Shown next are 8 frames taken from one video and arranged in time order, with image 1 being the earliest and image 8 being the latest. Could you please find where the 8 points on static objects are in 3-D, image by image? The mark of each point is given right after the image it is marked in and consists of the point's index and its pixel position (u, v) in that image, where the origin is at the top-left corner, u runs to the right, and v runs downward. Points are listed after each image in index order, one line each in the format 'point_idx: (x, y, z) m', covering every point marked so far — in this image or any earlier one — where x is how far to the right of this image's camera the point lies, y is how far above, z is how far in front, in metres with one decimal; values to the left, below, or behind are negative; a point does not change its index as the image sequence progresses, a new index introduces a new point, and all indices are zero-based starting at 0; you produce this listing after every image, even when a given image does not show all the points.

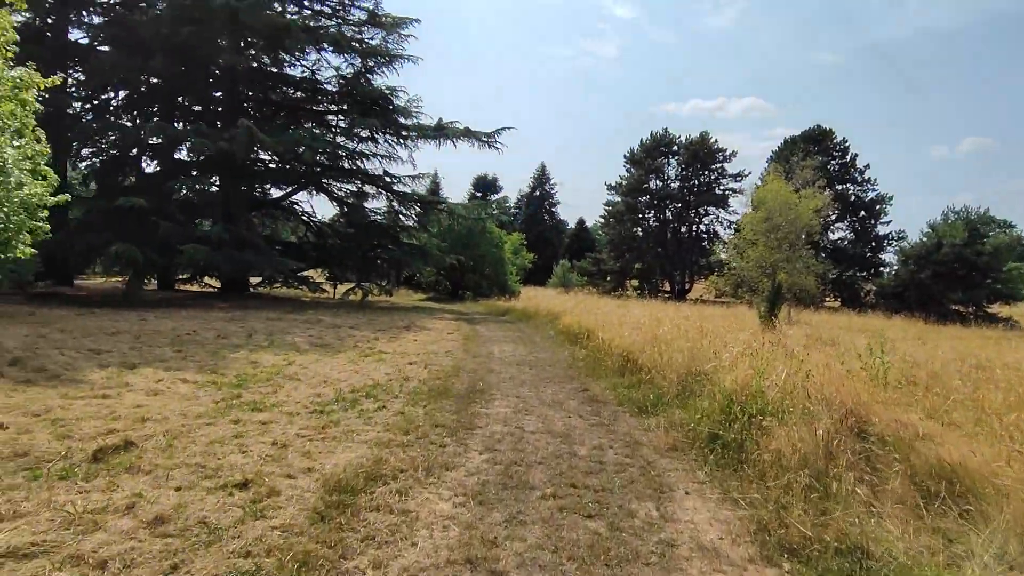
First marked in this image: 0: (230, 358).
0: (-3.8, -0.9, +7.7) m
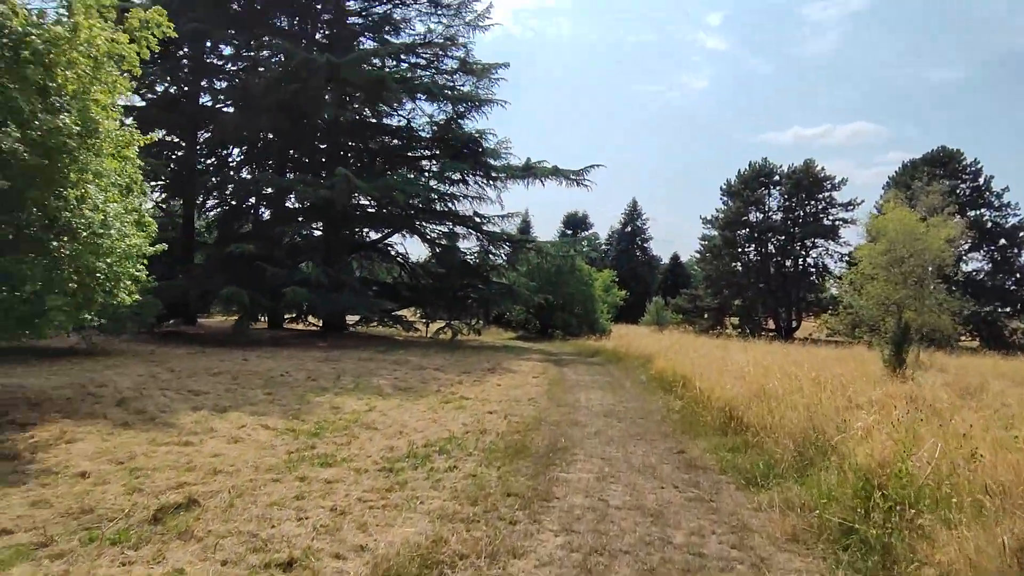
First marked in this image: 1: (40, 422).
0: (-2.7, -1.5, +7.7) m
1: (-4.8, -1.4, +5.9) m
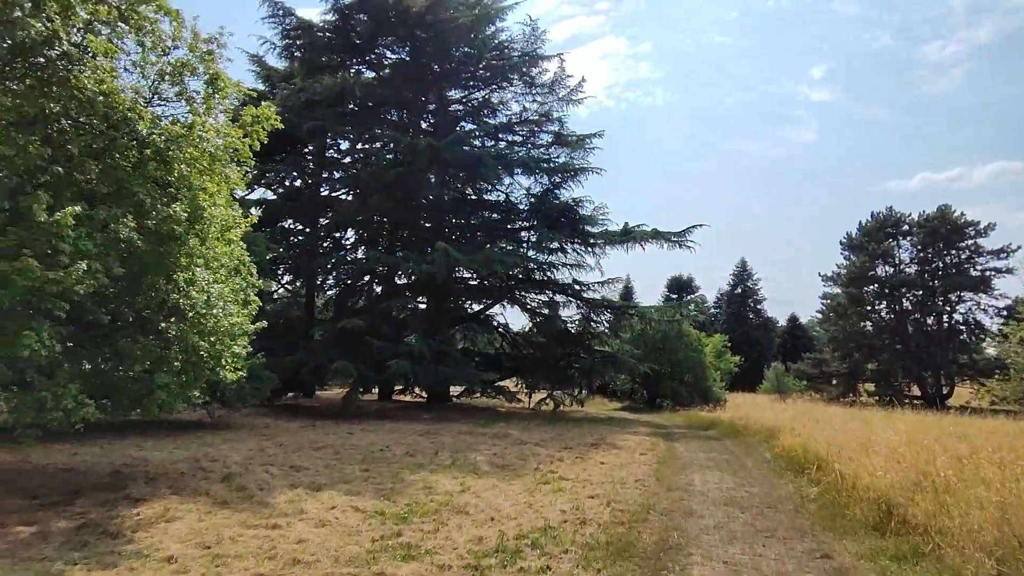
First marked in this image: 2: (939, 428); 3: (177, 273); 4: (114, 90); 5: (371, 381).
0: (-1.3, -2.5, +7.4) m
1: (-3.8, -2.2, +6.1) m
2: (+9.1, -3.1, +12.2) m
3: (-3.0, +0.1, +5.2) m
4: (-3.5, +1.7, +5.0) m
5: (-4.4, -2.9, +17.9) m
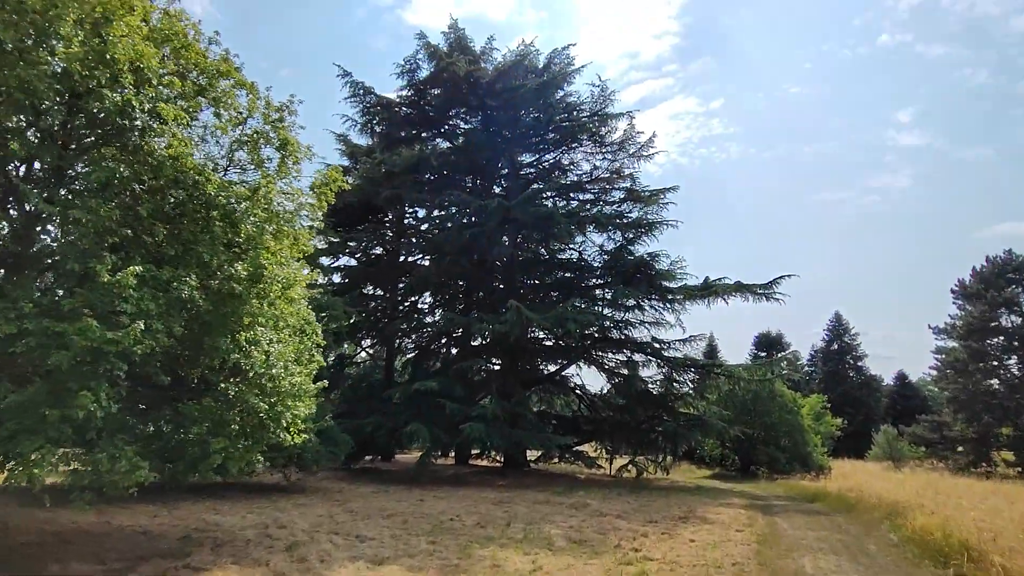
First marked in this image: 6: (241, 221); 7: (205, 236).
0: (-0.4, -3.2, +6.8) m
1: (-3.1, -2.9, +5.8) m
2: (+10.6, -4.0, +10.1) m
3: (-2.4, -0.4, +5.1) m
4: (-3.0, +1.2, +5.2) m
5: (-2.0, -4.8, +17.5) m
6: (-2.4, +0.6, +5.2) m
7: (-2.8, +0.5, +5.2) m
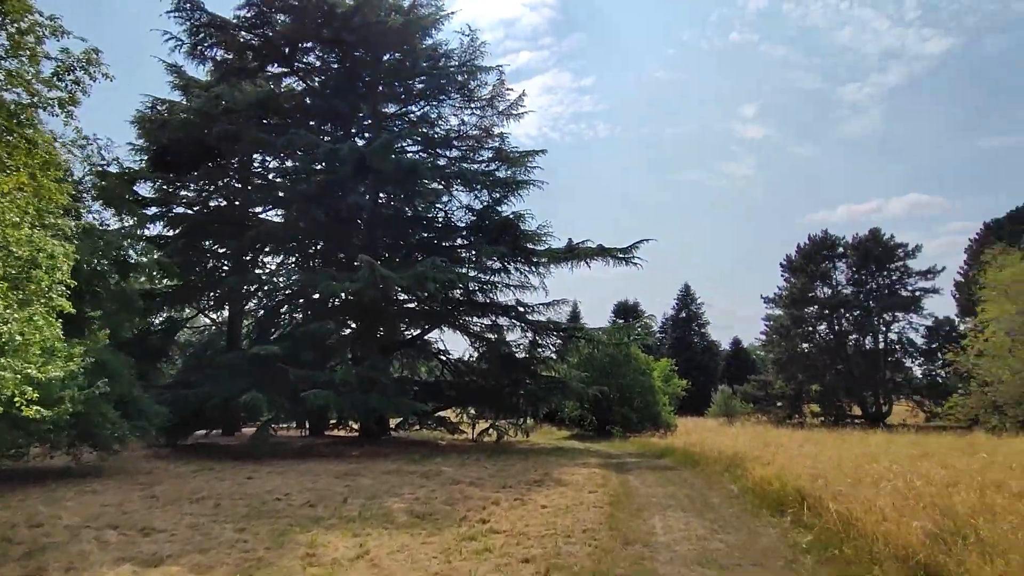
0: (-2.2, -2.5, +5.7) m
1: (-4.5, -2.2, +4.1) m
2: (+7.8, -3.3, +11.4) m
3: (-3.7, +0.2, +3.4) m
4: (-4.2, +1.8, +3.3) m
5: (-6.1, -3.5, +15.8) m
6: (-3.7, +1.2, +3.4) m
7: (-4.0, +1.1, +3.4) m
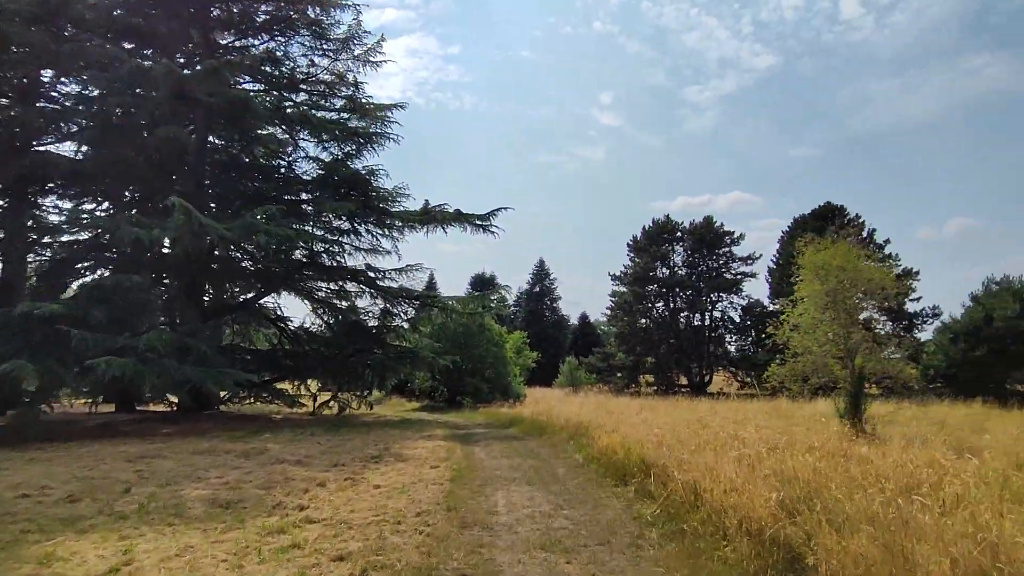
0: (-3.6, -2.0, +4.3) m
1: (-5.5, -1.7, +2.1) m
2: (+4.6, -2.9, +12.2) m
3: (-4.4, +0.7, +1.6) m
4: (-4.8, +2.3, +1.3) m
5: (-10.0, -2.3, +13.1) m
6: (-4.4, +1.7, +1.6) m
7: (-4.7, +1.6, +1.4) m
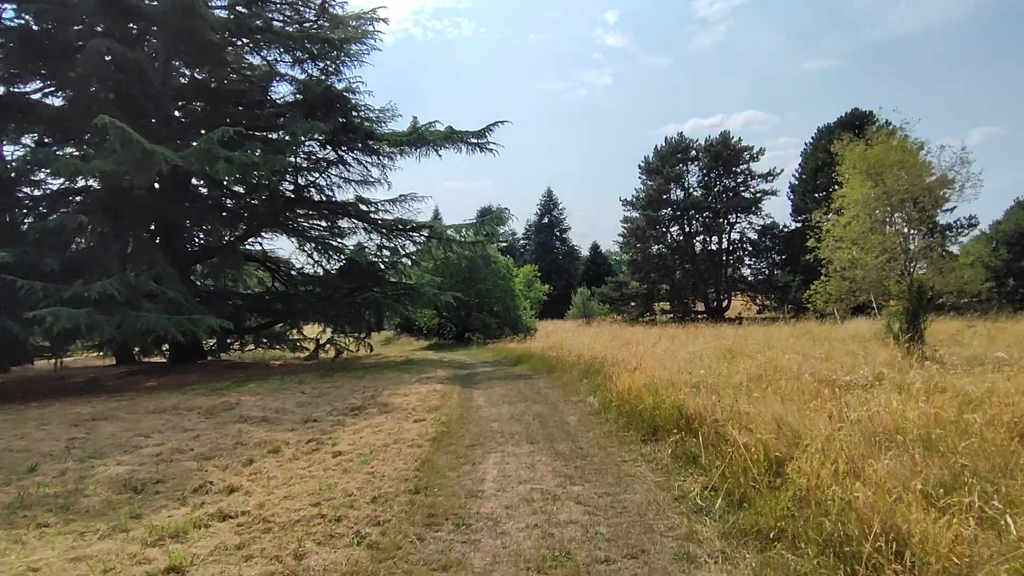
0: (-3.7, -1.6, +2.9) m
1: (-5.6, -1.6, +0.8) m
2: (+4.7, -1.1, +10.7) m
3: (-4.7, +0.7, 0.0) m
4: (-5.1, +2.3, -0.5) m
5: (-9.9, -1.1, +11.9) m
6: (-4.7, +1.7, -0.2) m
7: (-5.0, +1.6, -0.3) m
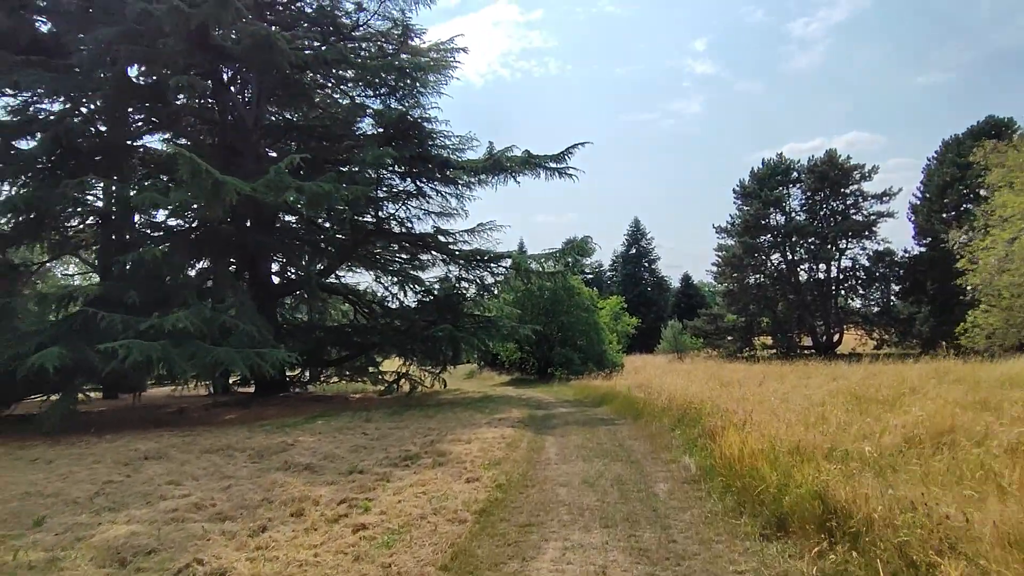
0: (-3.5, -1.7, +2.2) m
1: (-5.8, -1.6, +0.5) m
2: (+6.0, -1.6, +8.7) m
3: (-4.9, +0.8, -0.4) m
4: (-5.4, +2.3, -0.7) m
5: (-8.3, -1.8, +12.0) m
6: (-5.0, +1.8, -0.5) m
7: (-5.3, +1.6, -0.5) m
